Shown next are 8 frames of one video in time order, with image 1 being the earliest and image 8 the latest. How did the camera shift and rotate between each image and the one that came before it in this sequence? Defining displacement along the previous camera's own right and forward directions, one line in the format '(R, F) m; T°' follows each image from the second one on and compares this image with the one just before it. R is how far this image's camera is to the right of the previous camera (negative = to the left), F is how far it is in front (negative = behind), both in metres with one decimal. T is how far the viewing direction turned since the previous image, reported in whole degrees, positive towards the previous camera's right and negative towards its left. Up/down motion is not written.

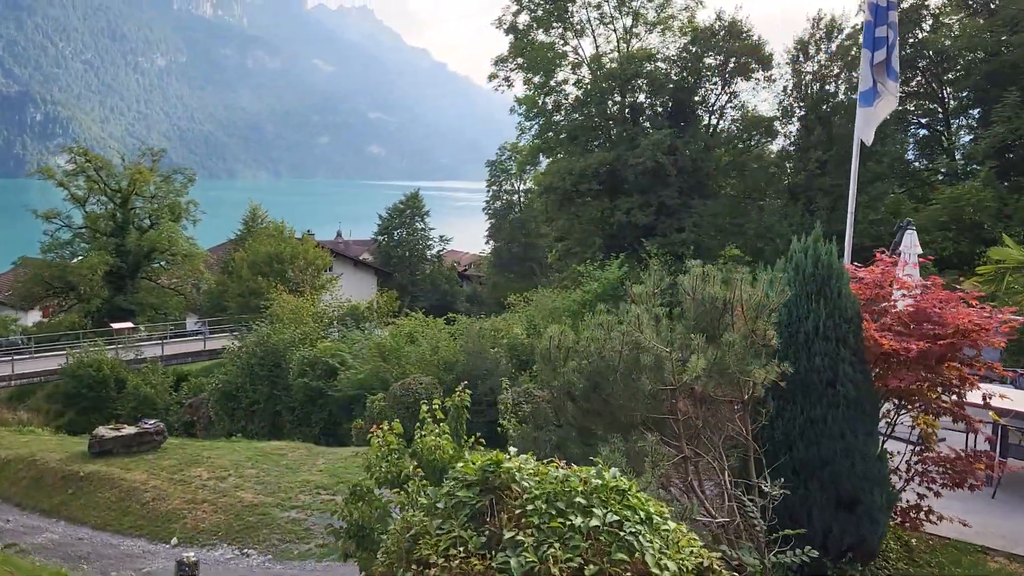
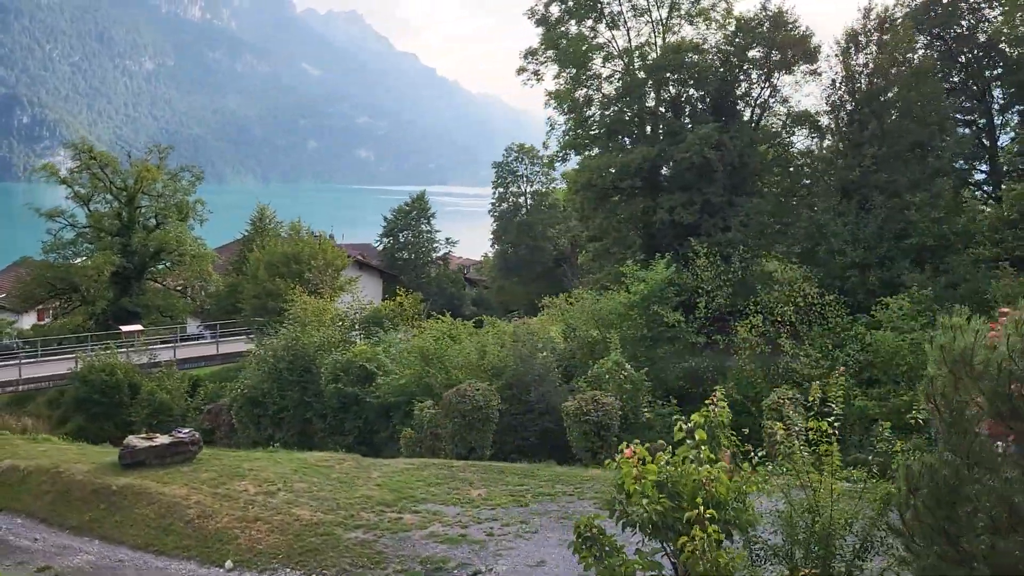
(-1.1, +1.0) m; +1°
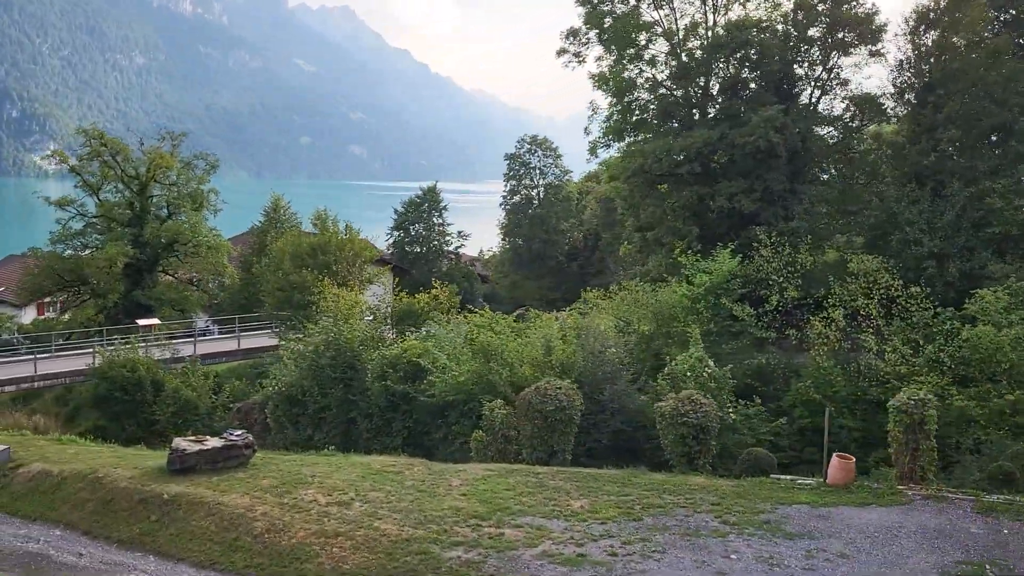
(-1.2, +1.2) m; 0°
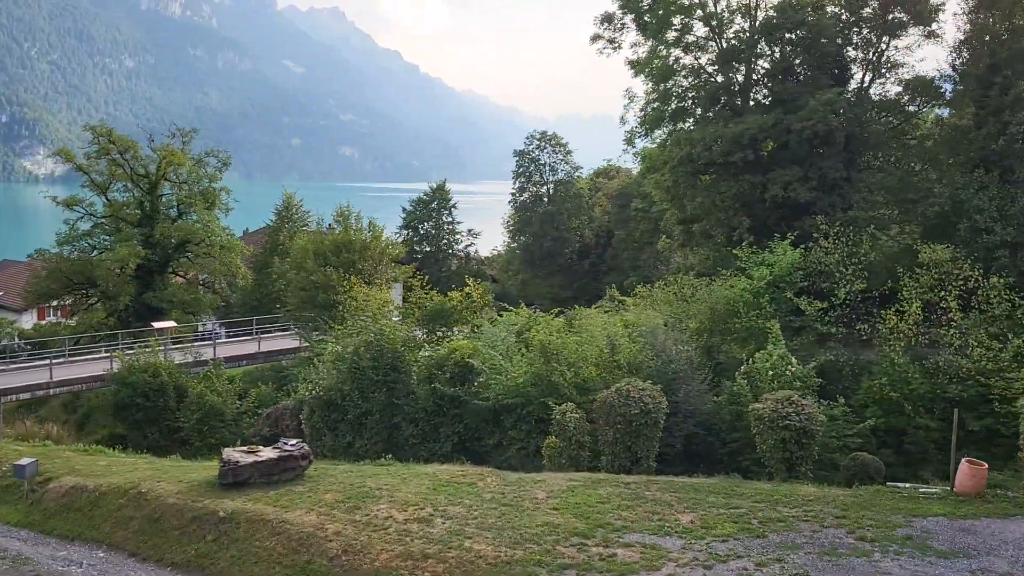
(-1.0, +1.0) m; 0°
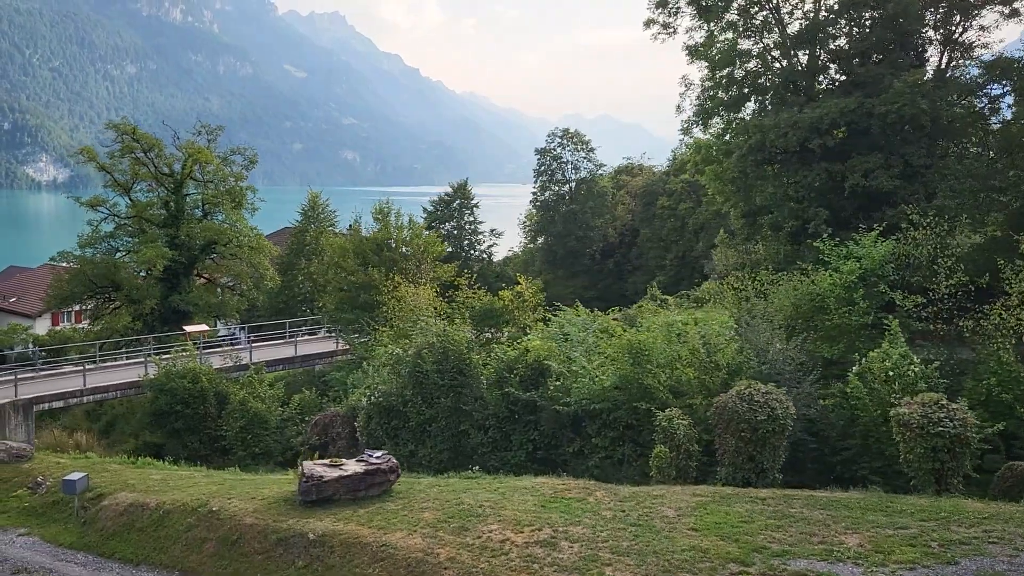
(-1.2, +1.1) m; 0°
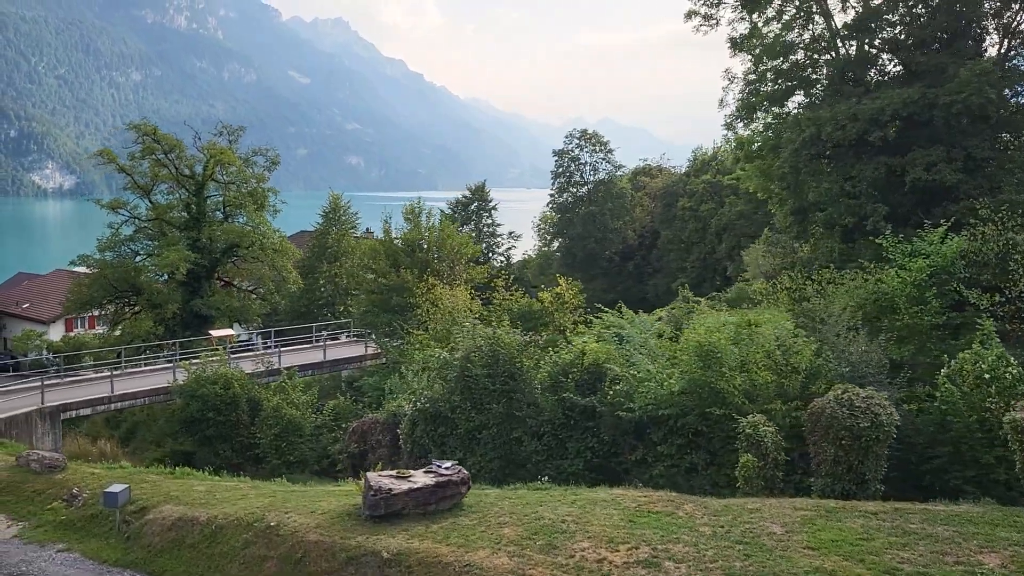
(-0.8, +0.7) m; 0°
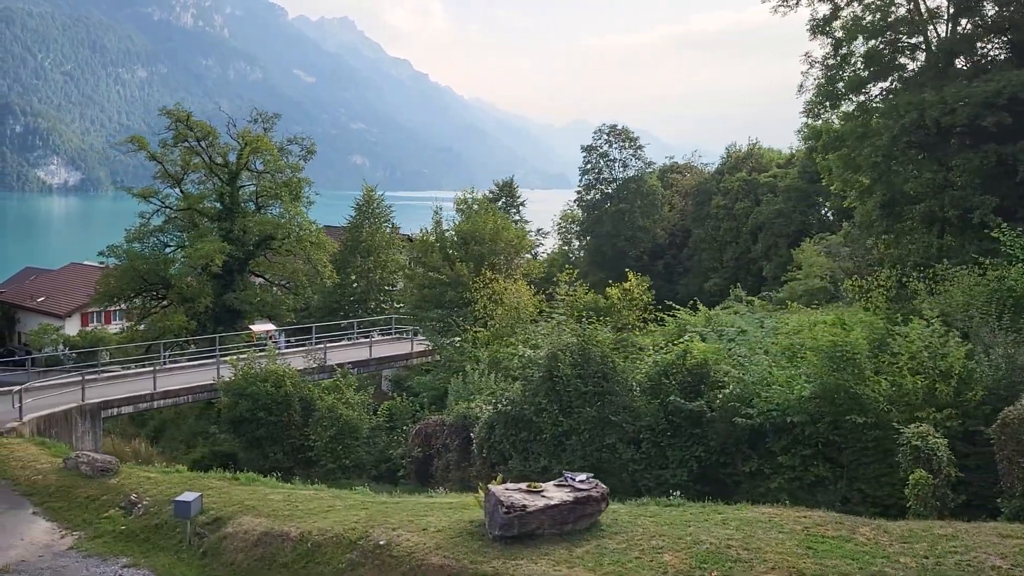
(-1.3, +1.2) m; 0°
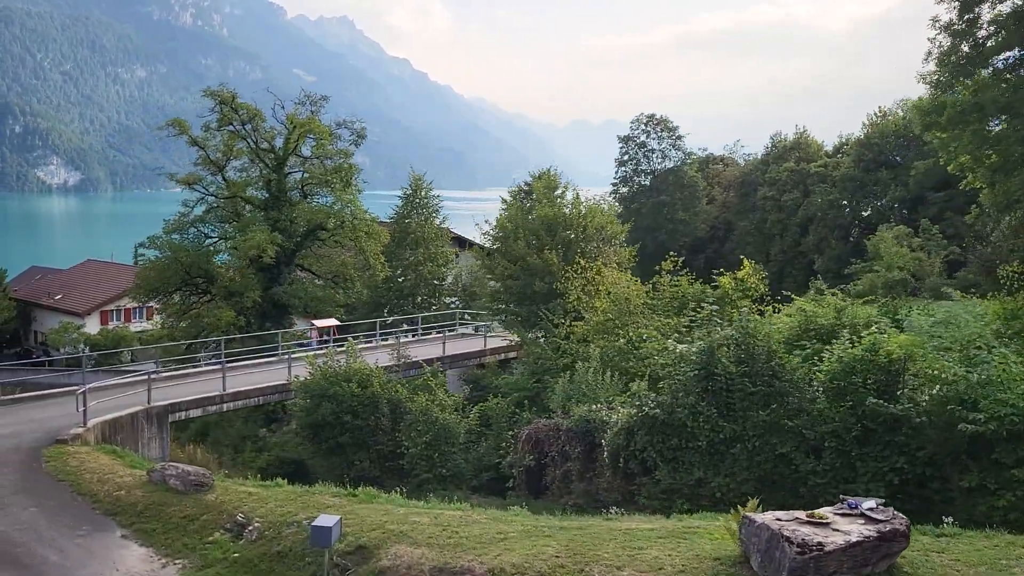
(-2.0, +1.8) m; 0°
